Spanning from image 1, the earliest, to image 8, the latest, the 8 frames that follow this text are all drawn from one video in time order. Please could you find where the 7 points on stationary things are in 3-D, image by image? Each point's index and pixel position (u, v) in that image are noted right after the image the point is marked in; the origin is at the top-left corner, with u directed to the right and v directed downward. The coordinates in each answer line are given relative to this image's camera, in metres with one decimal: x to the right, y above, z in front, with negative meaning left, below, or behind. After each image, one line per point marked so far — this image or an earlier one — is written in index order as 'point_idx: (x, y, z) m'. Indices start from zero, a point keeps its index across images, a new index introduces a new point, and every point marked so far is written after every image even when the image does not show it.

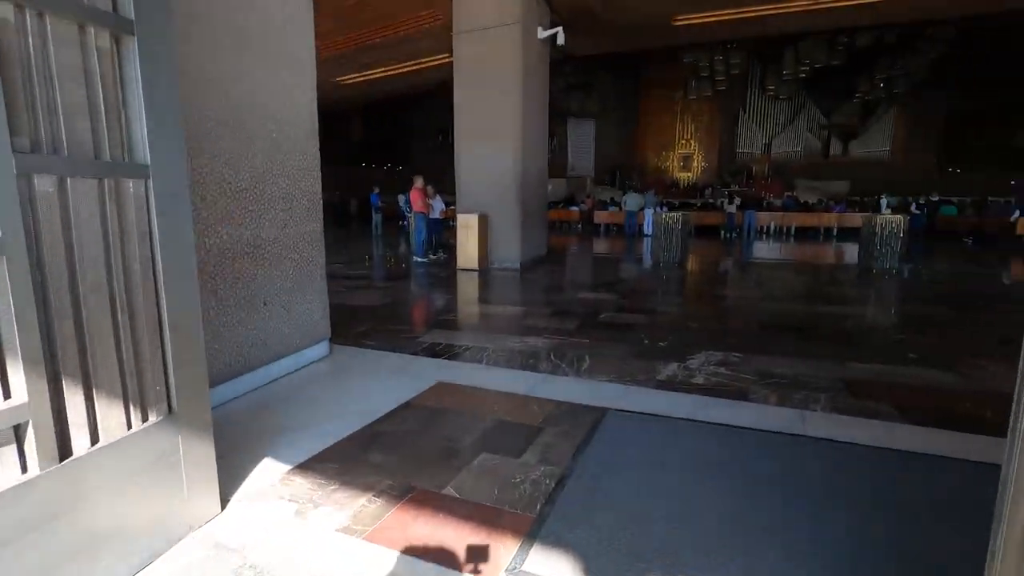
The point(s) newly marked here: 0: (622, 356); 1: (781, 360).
0: (+0.7, -0.4, +3.4) m
1: (+1.7, -0.5, +3.3) m
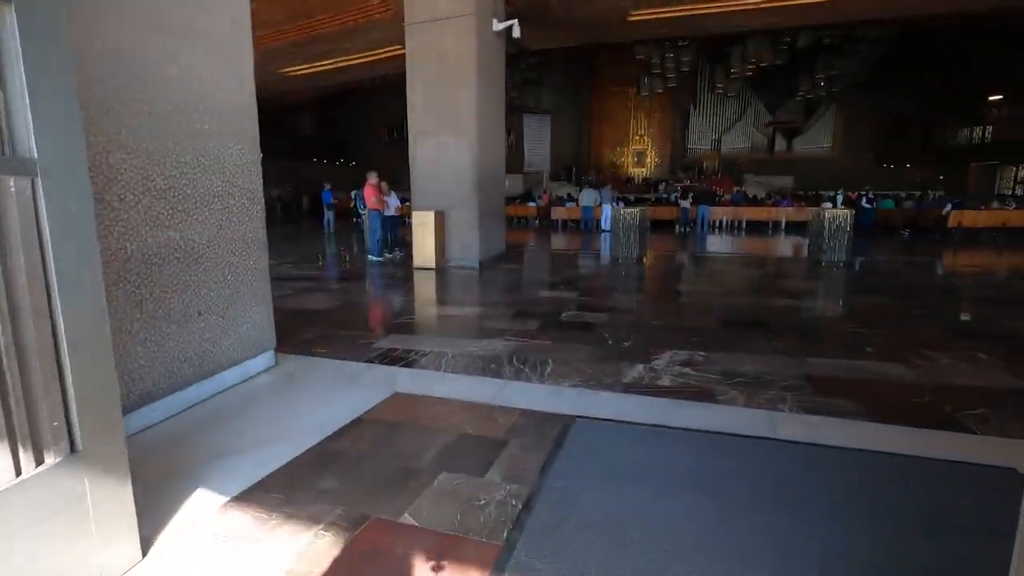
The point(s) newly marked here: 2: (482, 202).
0: (+0.5, -0.4, +3.3) m
1: (+1.4, -0.4, +3.3) m
2: (-0.4, +1.2, +7.7) m
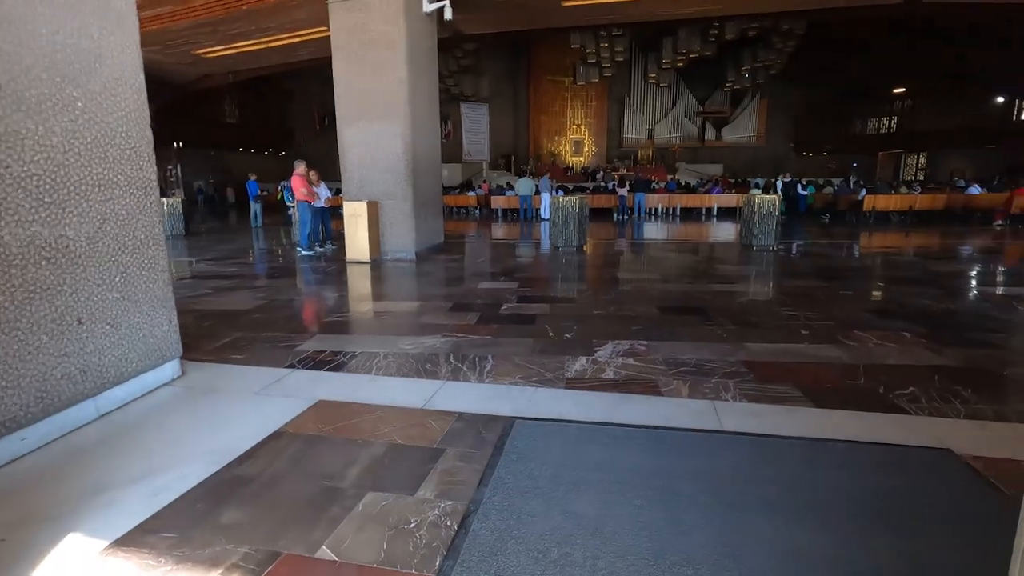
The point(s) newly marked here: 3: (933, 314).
0: (+0.1, -0.4, +3.2) m
1: (+1.1, -0.4, +3.3) m
2: (-1.3, +1.3, +7.4) m
3: (+3.2, -0.2, +4.0) m
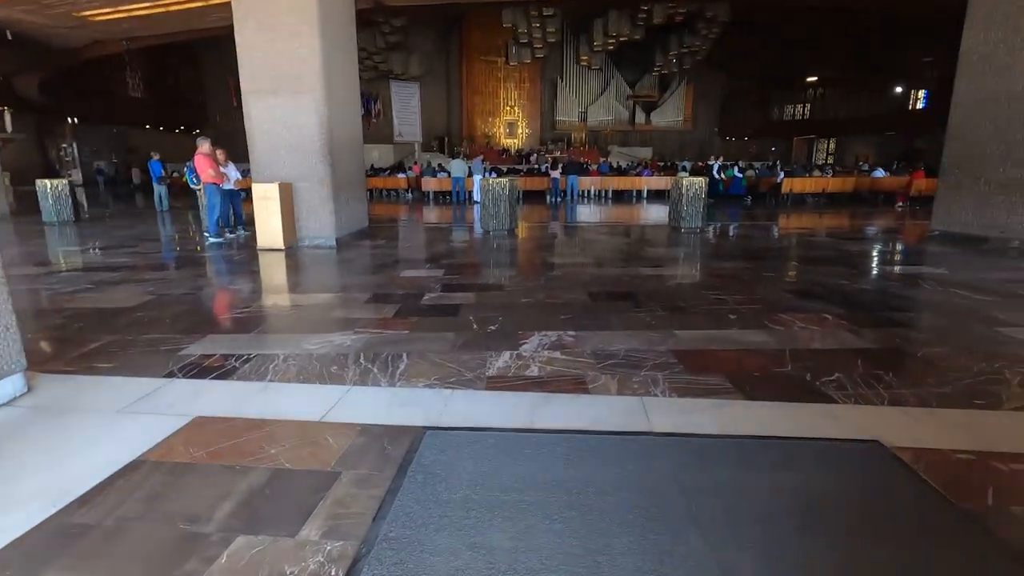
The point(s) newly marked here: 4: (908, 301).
0: (-0.4, -0.3, +2.9) m
1: (+0.6, -0.3, +3.1) m
2: (-2.3, +1.5, +6.9) m
3: (+2.6, -0.1, +4.1) m
4: (+2.9, -0.1, +3.9) m
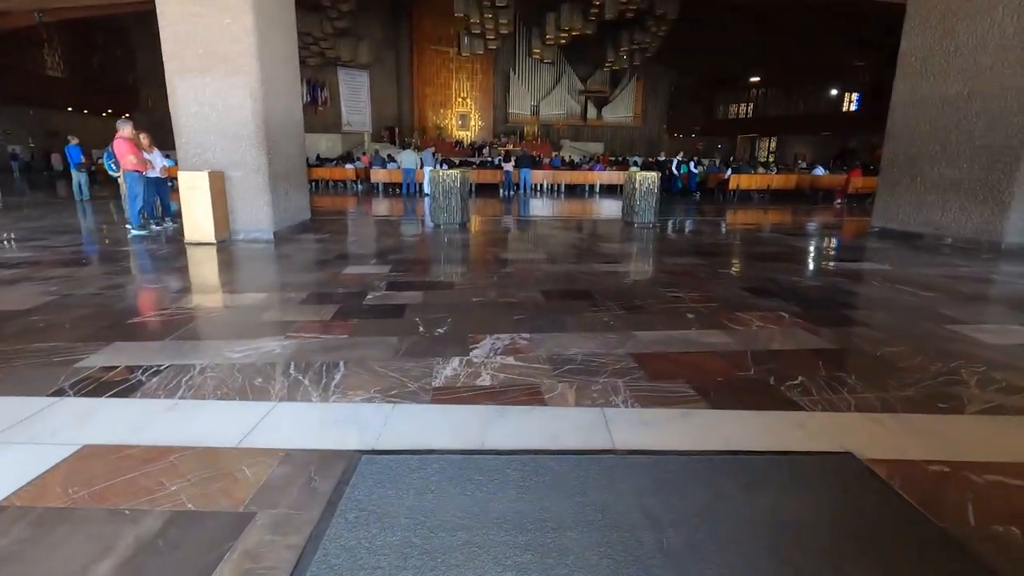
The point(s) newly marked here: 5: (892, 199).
0: (-0.6, -0.3, +2.6) m
1: (+0.3, -0.3, +3.0) m
2: (-2.9, +1.5, +6.4) m
3: (+2.2, 0.0, +4.1) m
4: (+2.5, -0.1, +3.9) m
5: (+5.2, +1.2, +7.4) m
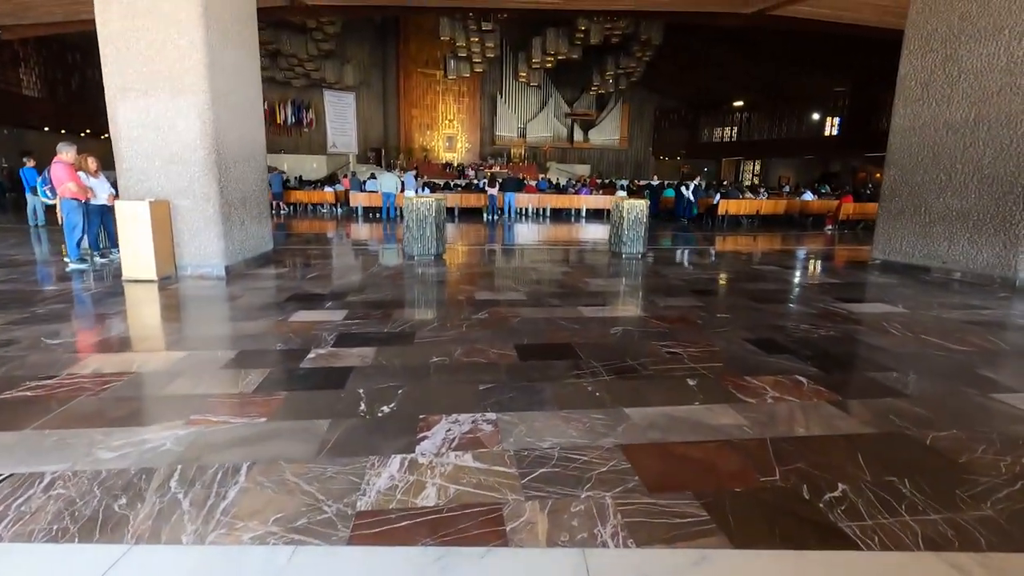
0: (-0.8, -0.6, +2.0) m
1: (+0.2, -0.6, +2.4) m
2: (-3.1, +1.1, +5.9) m
3: (+2.0, -0.4, +3.5) m
4: (+2.3, -0.4, +3.4) m
5: (+5.0, +0.7, +7.0) m
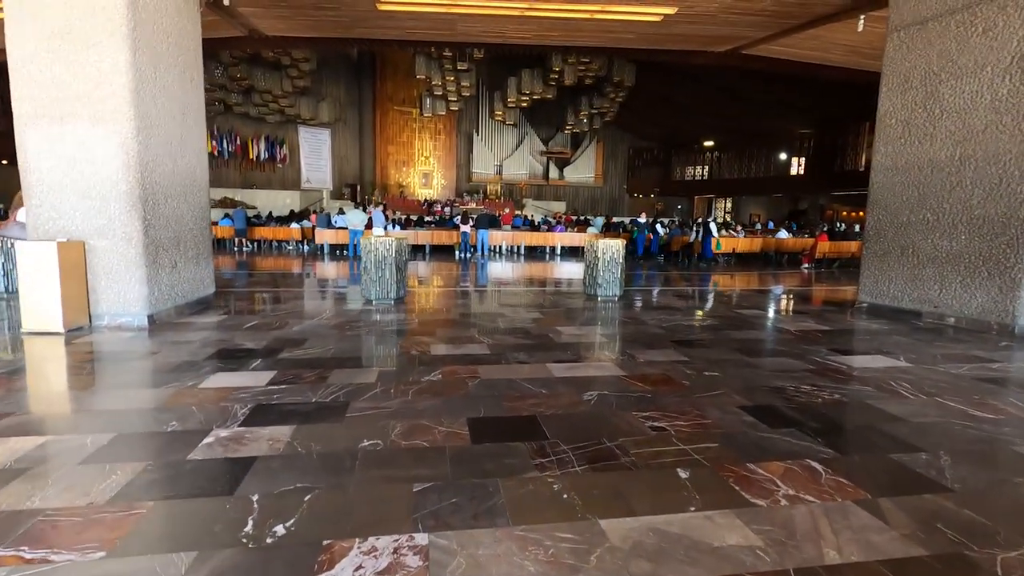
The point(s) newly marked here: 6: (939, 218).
0: (-1.0, -0.9, +1.4) m
1: (0.0, -0.8, +1.8) m
2: (-3.5, +0.6, +5.2) m
3: (+1.8, -0.7, +3.0) m
4: (+2.1, -0.7, +2.9) m
5: (+4.6, +0.2, +6.6) m
6: (+4.7, +0.8, +5.9) m
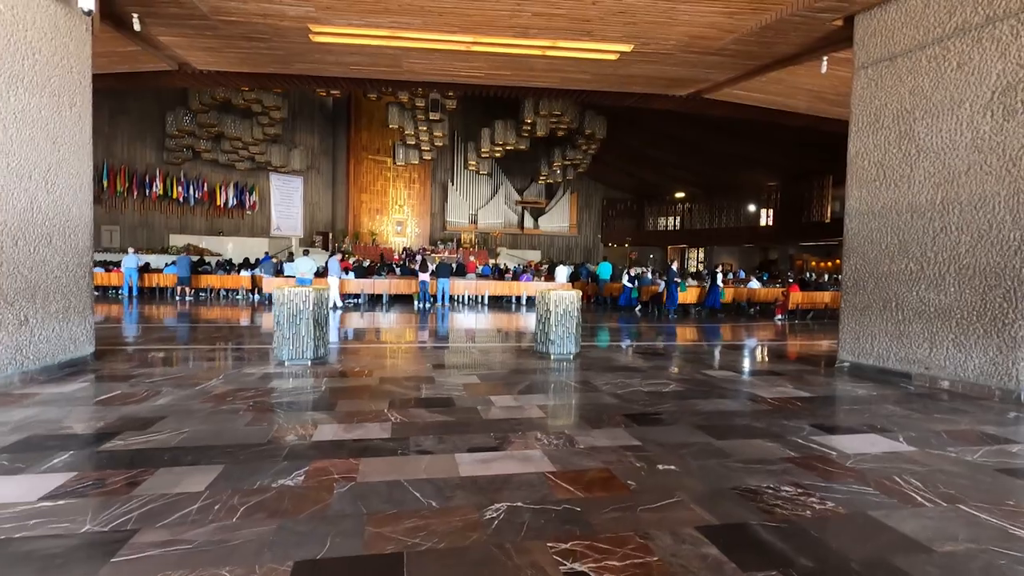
0: (-1.4, -1.0, +0.4) m
1: (-0.5, -1.0, +0.8) m
2: (-4.1, +0.1, +4.2) m
3: (+1.2, -1.0, +2.1) m
4: (+1.6, -1.0, +2.0) m
5: (+3.9, -0.4, +5.9) m
6: (+4.1, +0.2, +5.3) m
